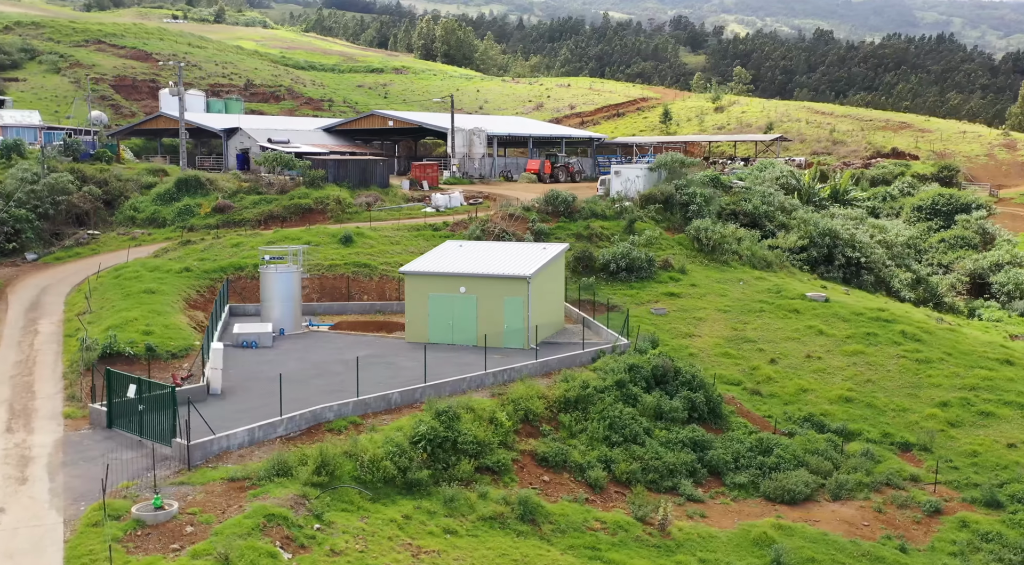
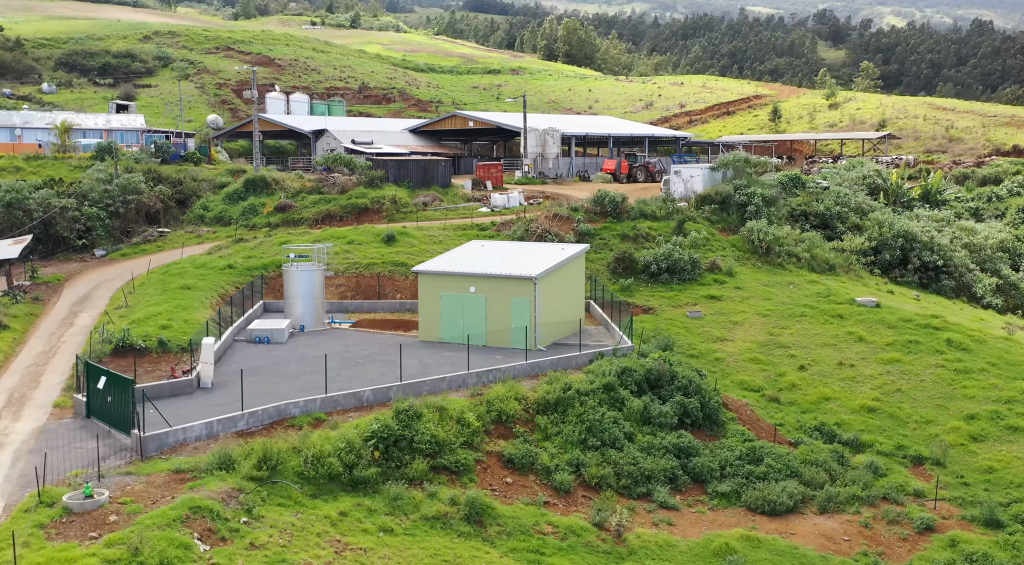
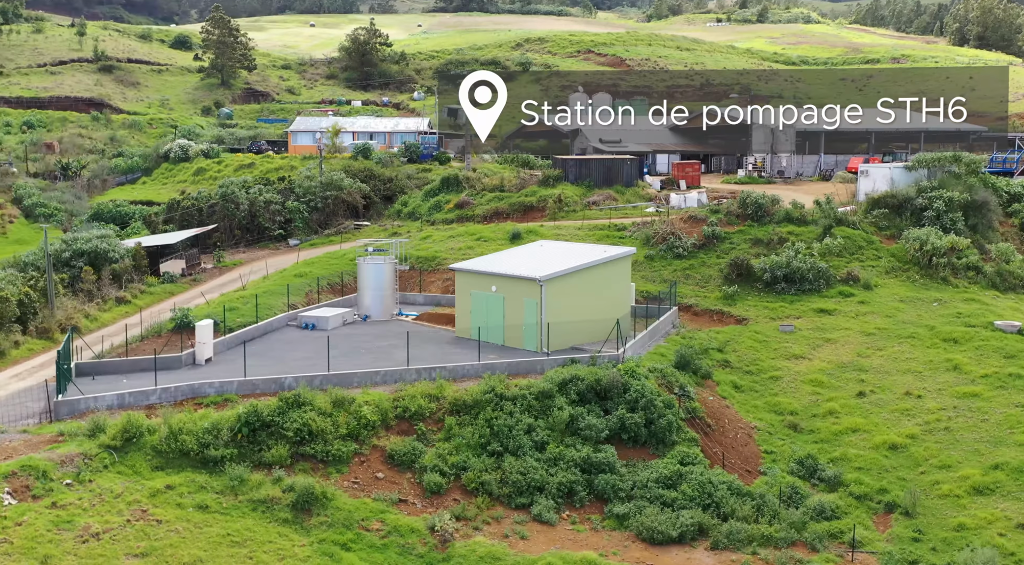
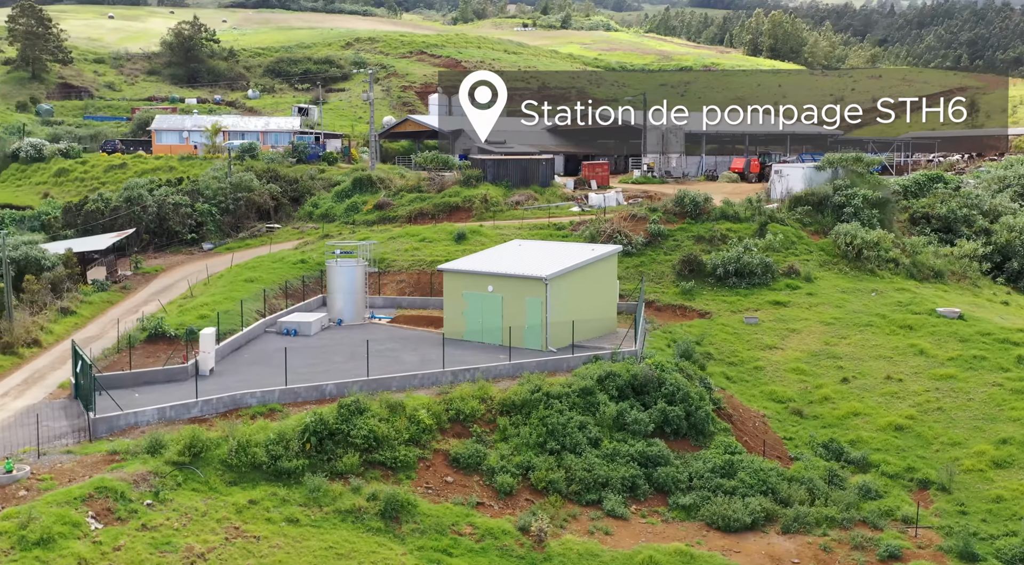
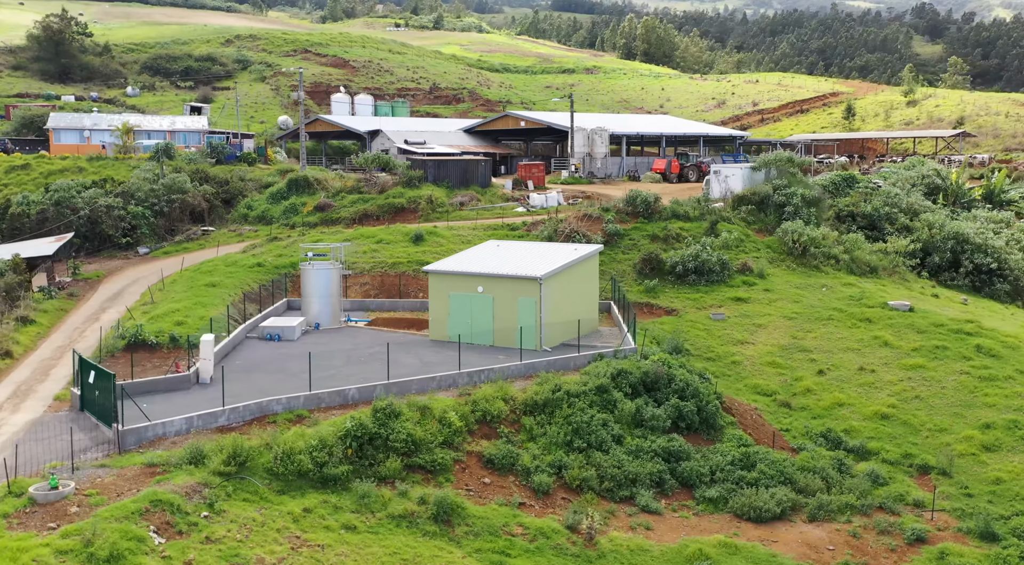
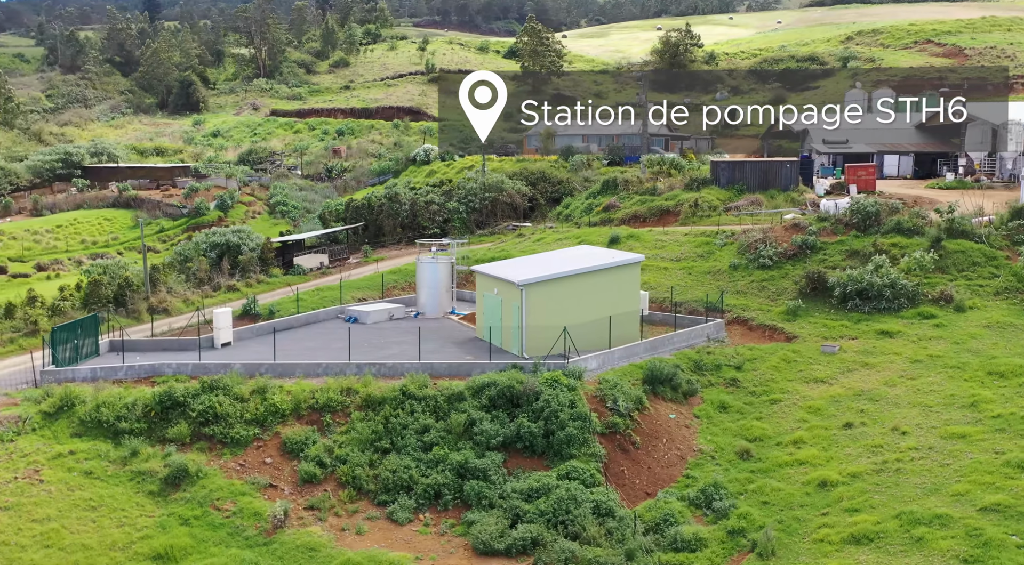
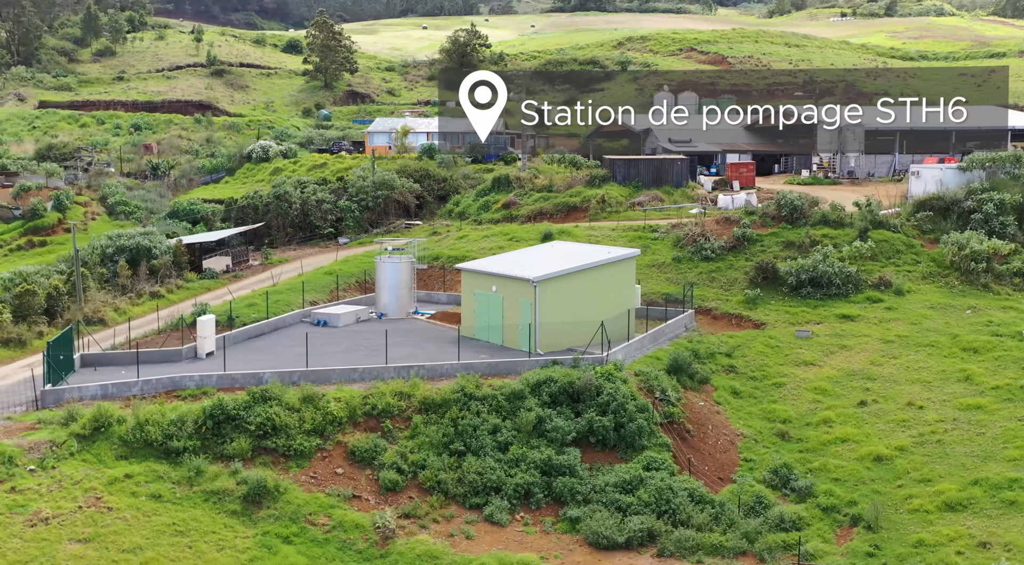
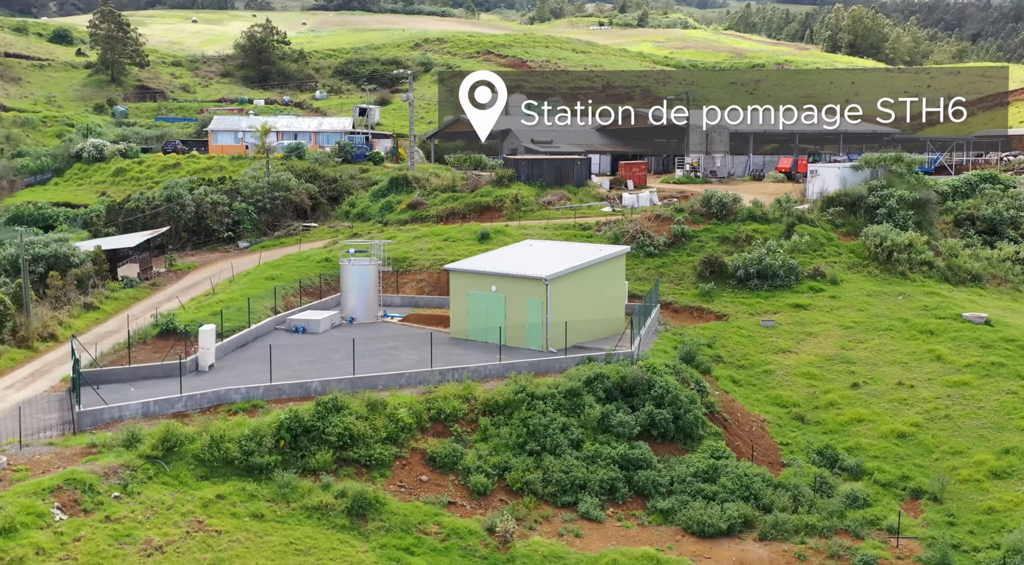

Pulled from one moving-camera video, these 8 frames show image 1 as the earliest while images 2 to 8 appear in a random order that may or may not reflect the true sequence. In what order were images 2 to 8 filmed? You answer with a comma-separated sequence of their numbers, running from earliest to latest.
2, 5, 4, 8, 3, 7, 6
